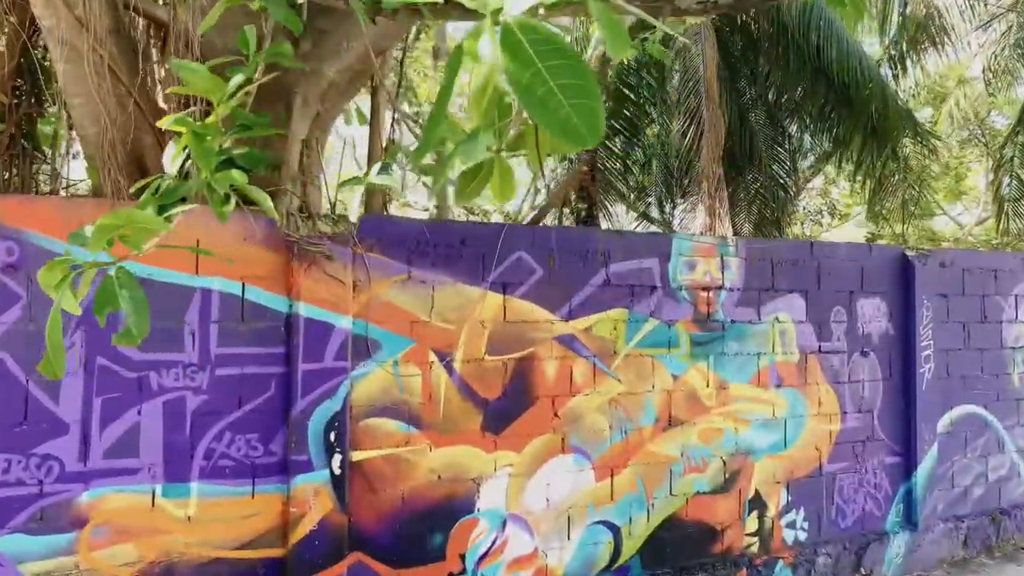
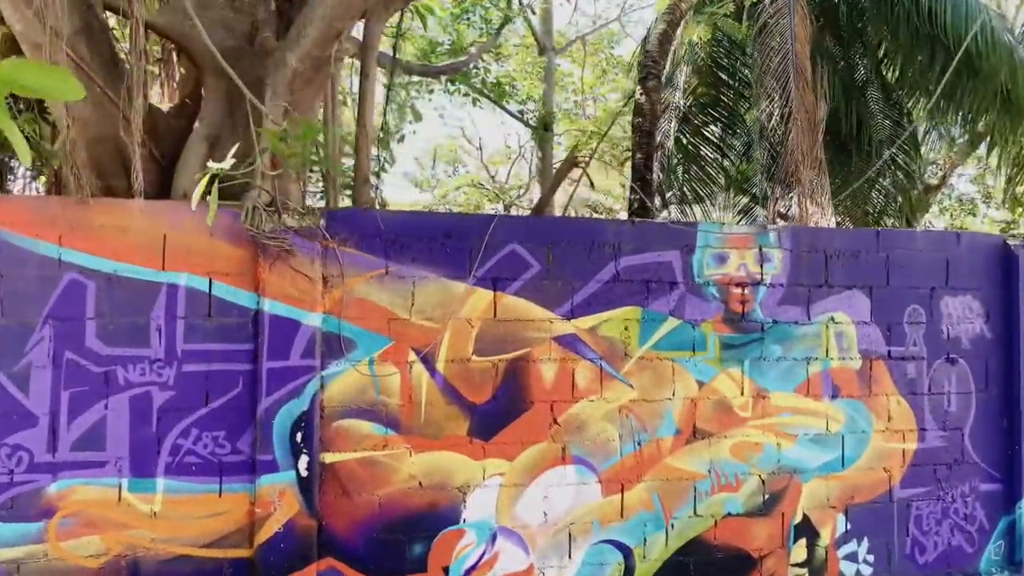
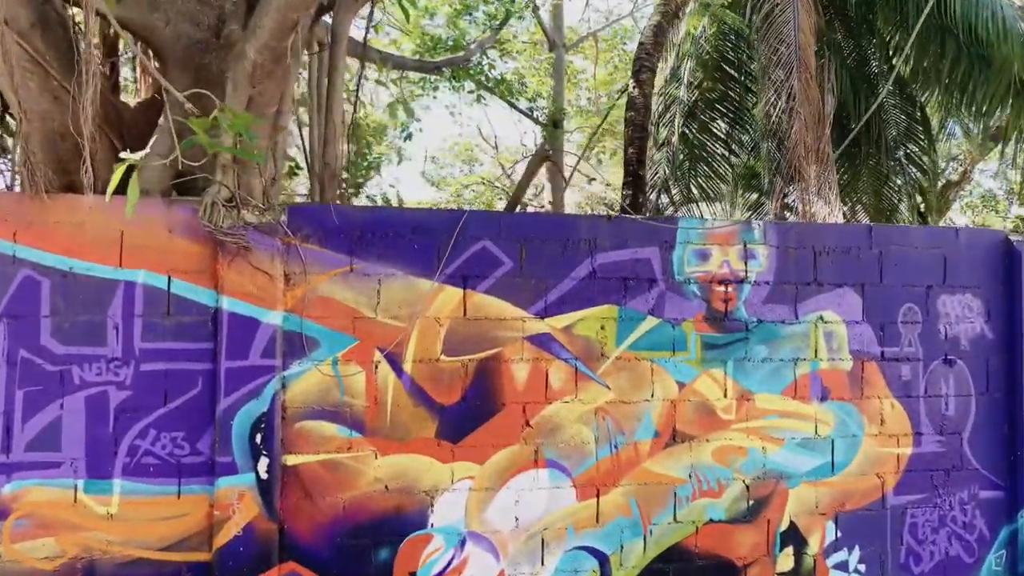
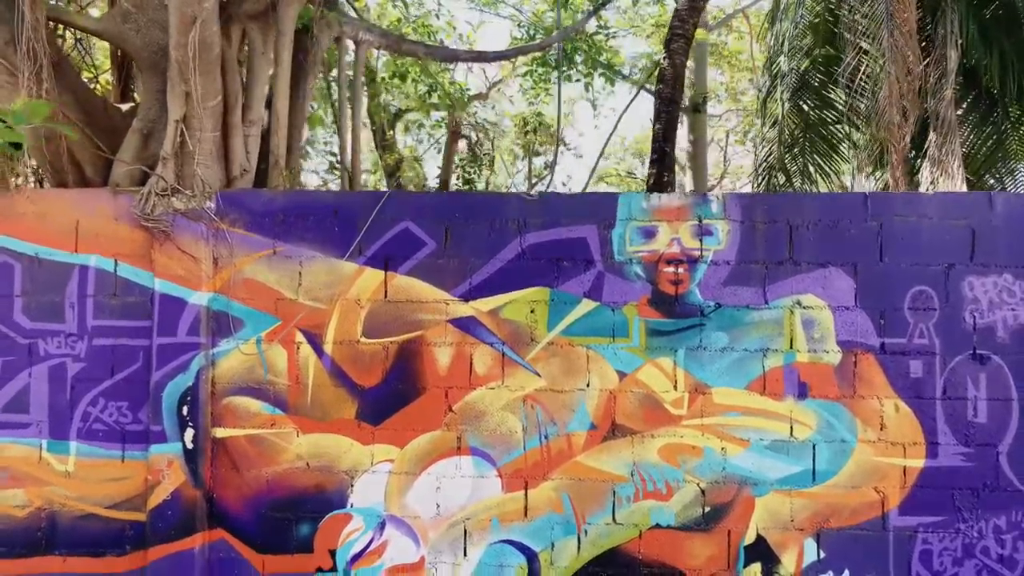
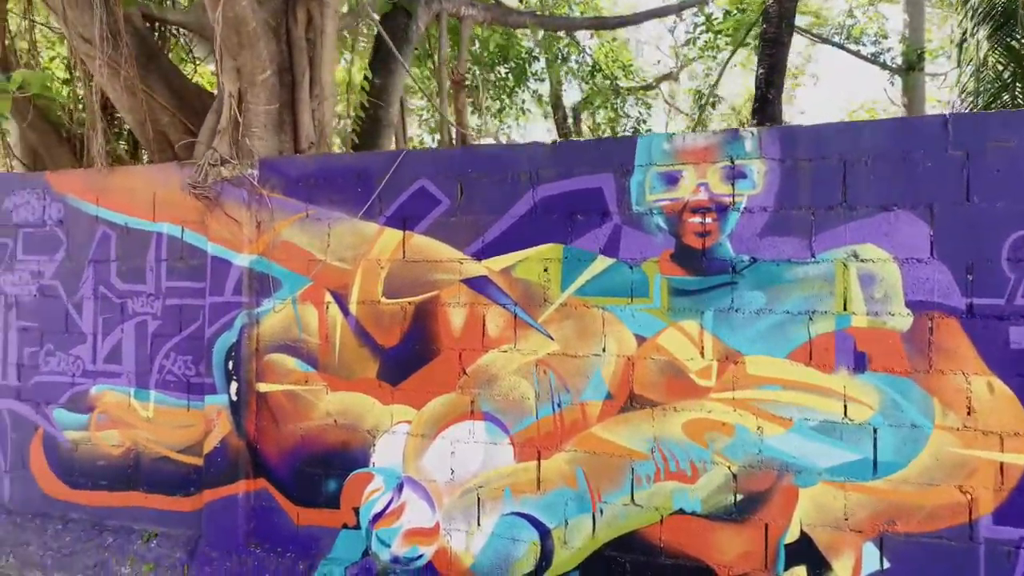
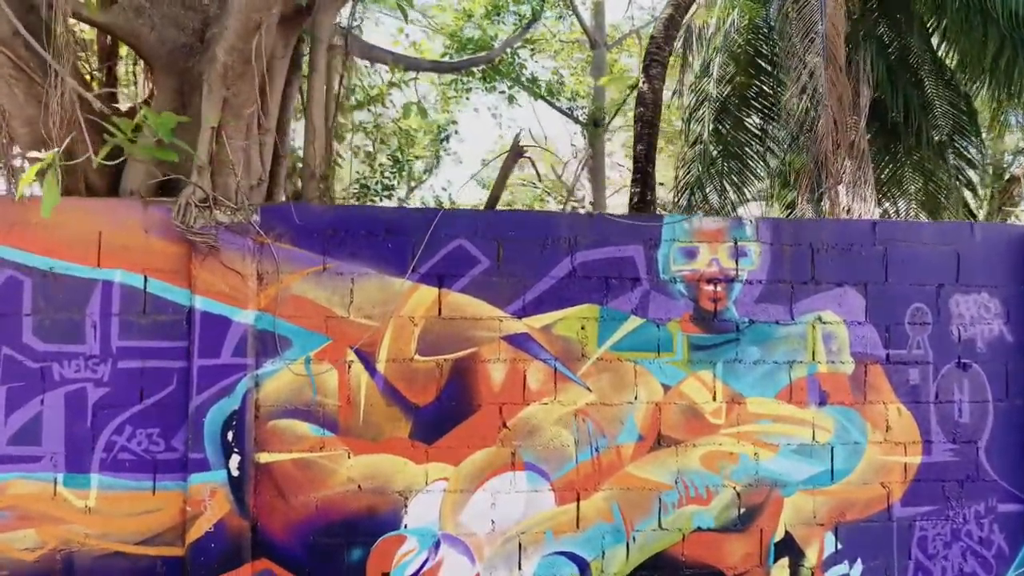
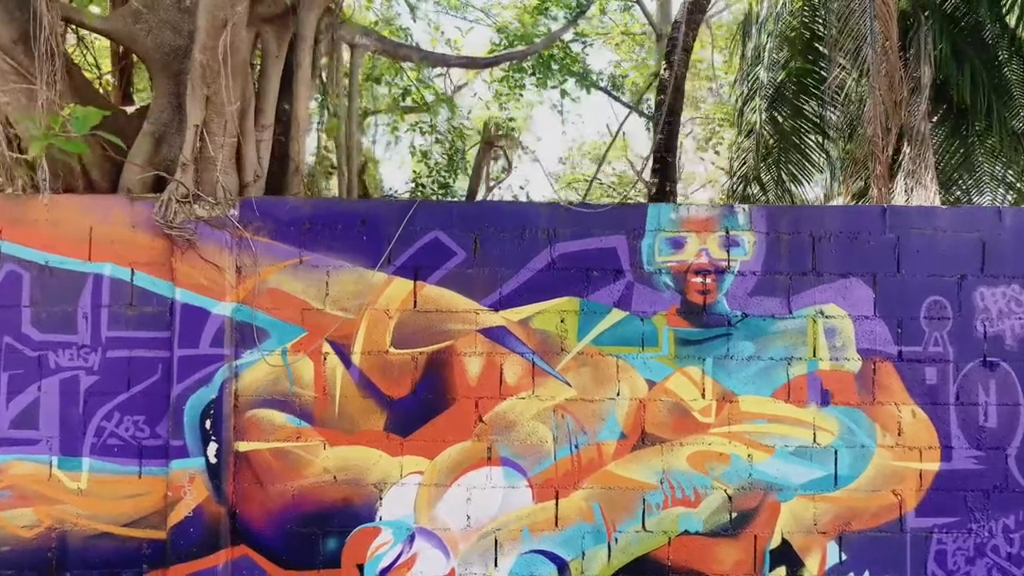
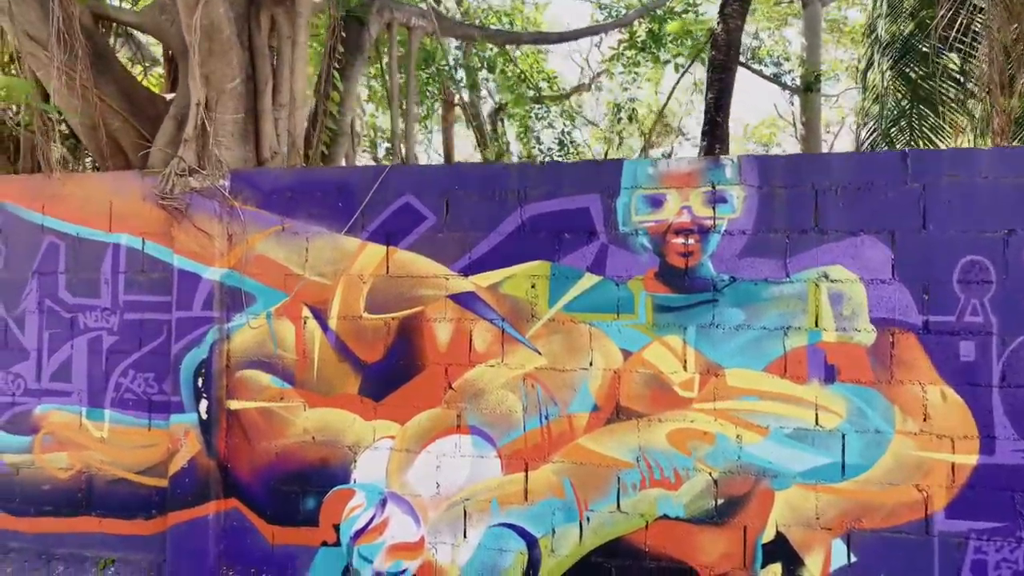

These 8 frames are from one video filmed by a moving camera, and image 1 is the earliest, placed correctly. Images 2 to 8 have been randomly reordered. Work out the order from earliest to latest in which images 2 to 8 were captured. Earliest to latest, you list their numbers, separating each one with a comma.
2, 3, 6, 7, 4, 8, 5
